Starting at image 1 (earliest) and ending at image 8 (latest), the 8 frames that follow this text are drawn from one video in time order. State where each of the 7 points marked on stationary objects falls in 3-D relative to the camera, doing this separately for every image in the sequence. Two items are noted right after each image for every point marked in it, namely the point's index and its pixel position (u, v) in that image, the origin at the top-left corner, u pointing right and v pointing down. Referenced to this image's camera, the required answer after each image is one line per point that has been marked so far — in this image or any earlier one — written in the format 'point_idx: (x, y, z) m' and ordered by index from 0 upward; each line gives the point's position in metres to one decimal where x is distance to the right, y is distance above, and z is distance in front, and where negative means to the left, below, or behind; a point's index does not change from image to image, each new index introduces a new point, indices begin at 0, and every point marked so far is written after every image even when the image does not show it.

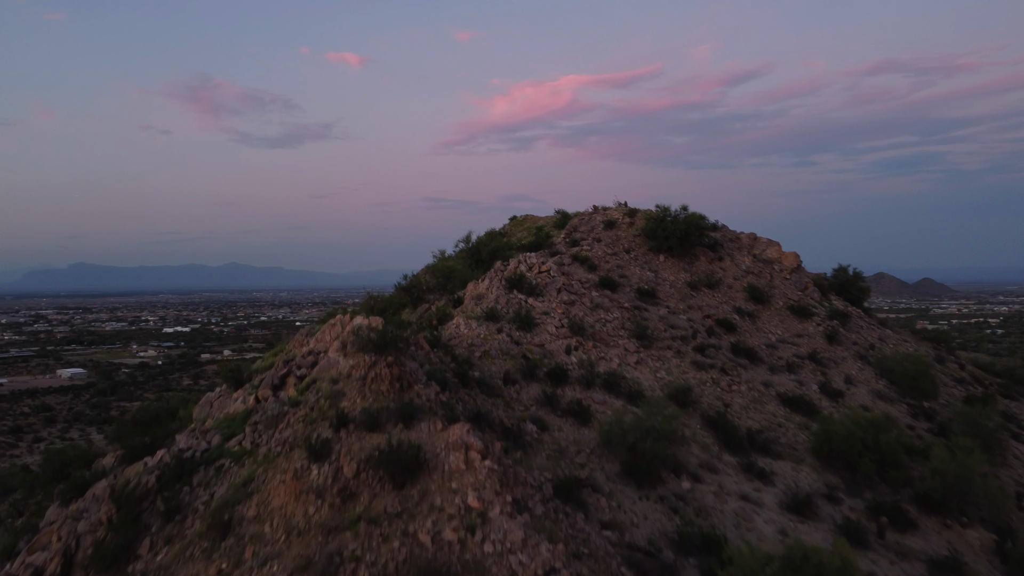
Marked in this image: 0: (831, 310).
0: (+4.9, -0.3, +12.2) m
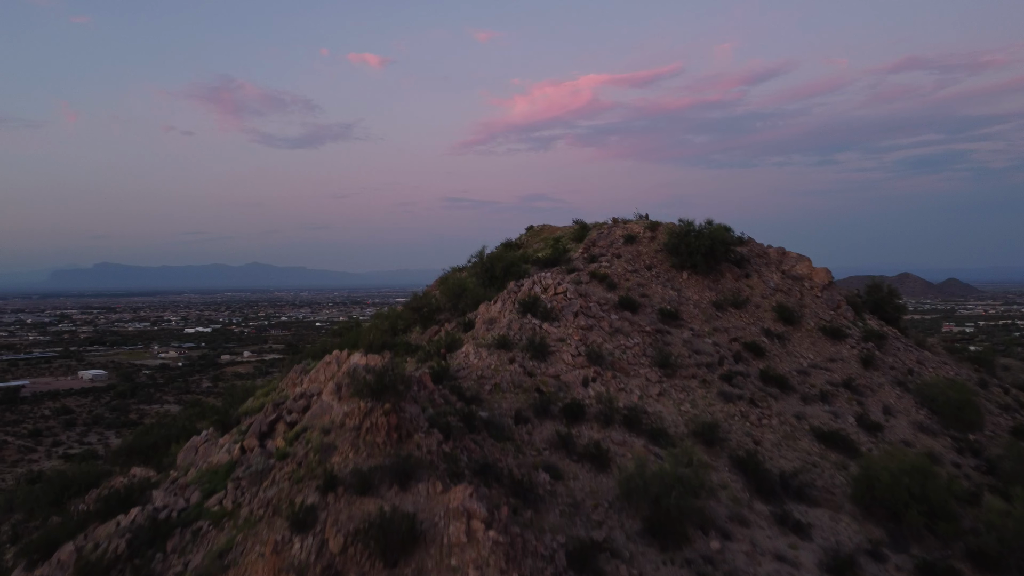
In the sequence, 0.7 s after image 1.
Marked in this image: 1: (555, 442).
0: (+5.1, -0.6, +11.4) m
1: (+0.4, -1.3, +6.8) m
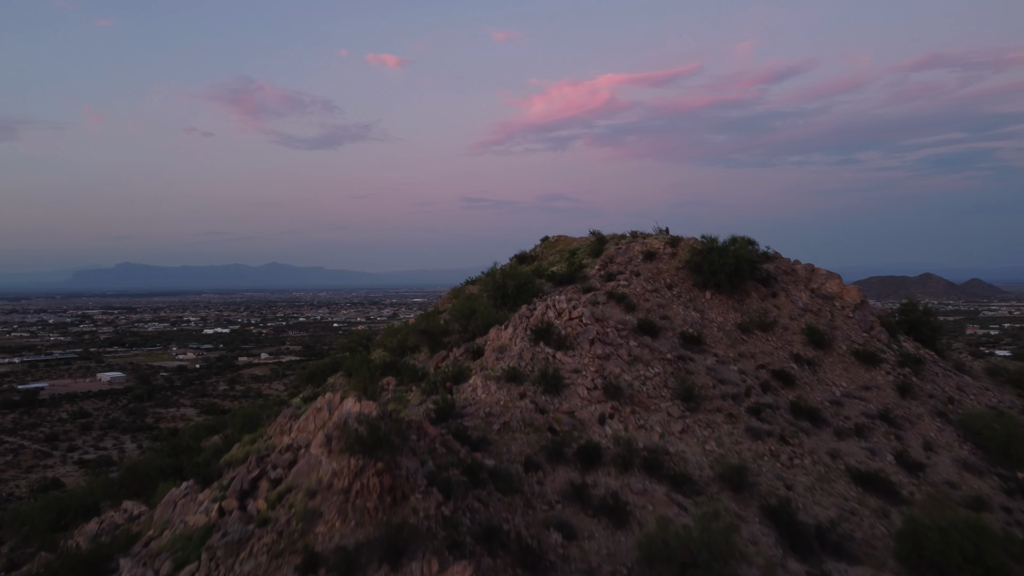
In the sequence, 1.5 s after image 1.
0: (+5.2, -0.9, +10.7) m
1: (+0.4, -1.6, +6.2) m
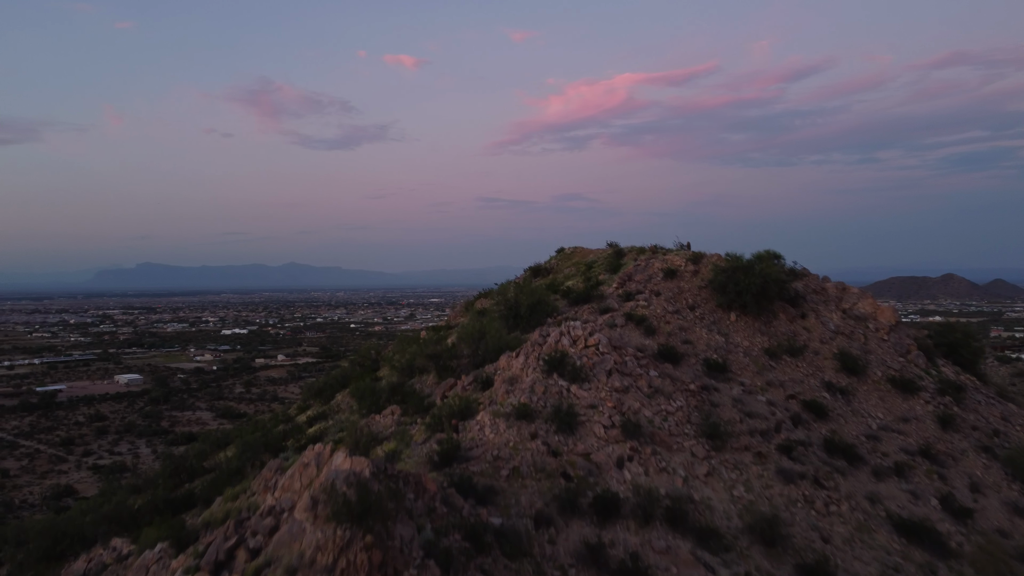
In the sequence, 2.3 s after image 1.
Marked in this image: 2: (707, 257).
0: (+5.4, -1.2, +10.0) m
1: (+0.5, -1.9, +5.6) m
2: (+2.9, +0.4, +11.7) m
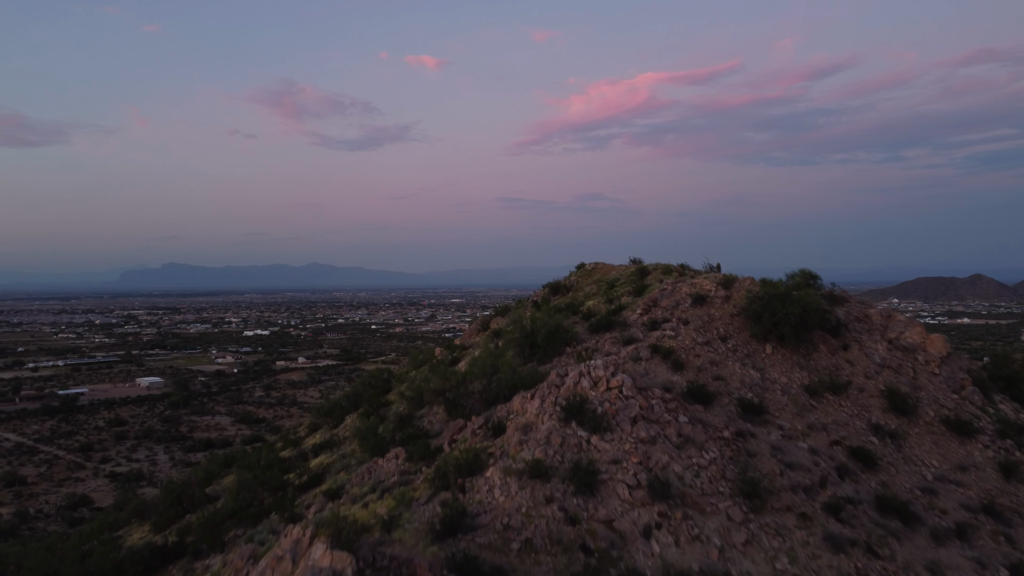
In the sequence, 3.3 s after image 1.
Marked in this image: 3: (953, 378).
0: (+5.6, -1.5, +9.1) m
1: (+0.6, -2.2, +4.8) m
2: (+3.1, +0.1, +10.9) m
3: (+5.4, -1.1, +9.7) m
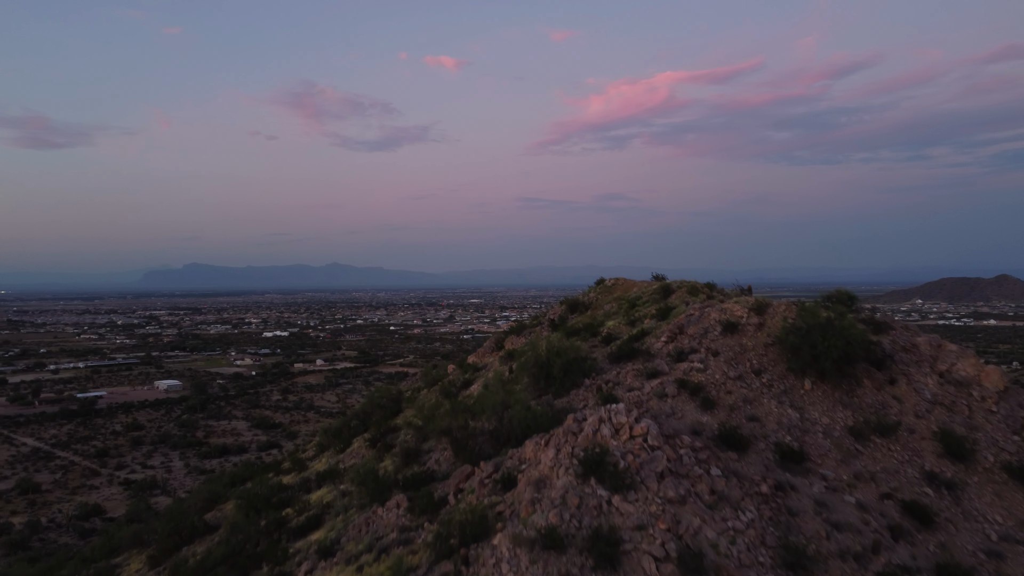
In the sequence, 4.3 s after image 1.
0: (+5.7, -1.9, +8.2) m
1: (+0.6, -2.6, +4.0) m
2: (+3.3, -0.2, +10.0) m
3: (+5.5, -1.4, +8.8) m
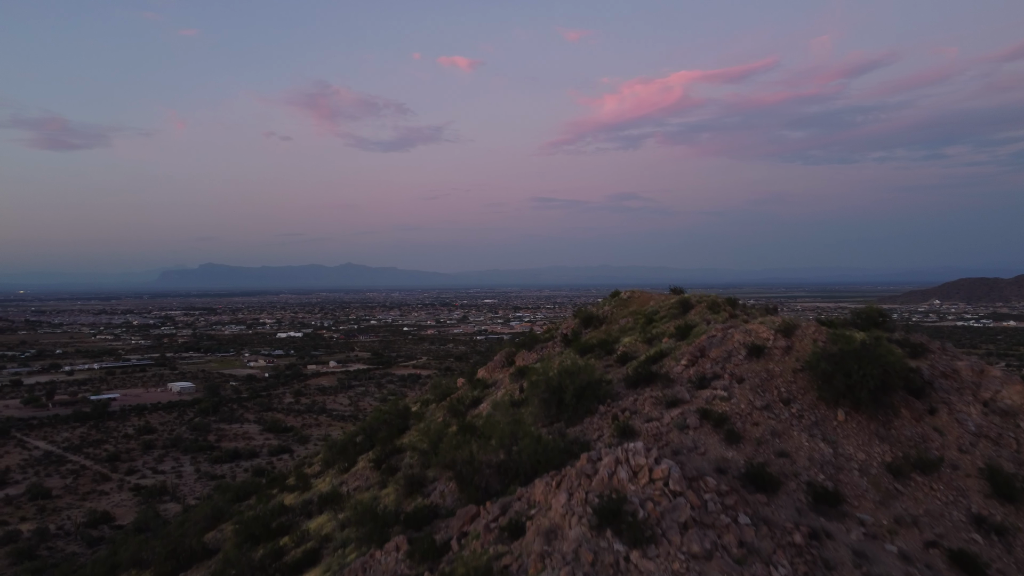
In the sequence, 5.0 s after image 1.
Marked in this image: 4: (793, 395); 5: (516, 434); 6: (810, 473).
0: (+5.8, -2.1, +7.5) m
1: (+0.6, -2.8, +3.4) m
2: (+3.4, -0.5, +9.4) m
3: (+5.6, -1.6, +8.1) m
4: (+2.9, -1.1, +8.3) m
5: (+0.1, -1.5, +8.4) m
6: (+2.7, -1.7, +7.3) m
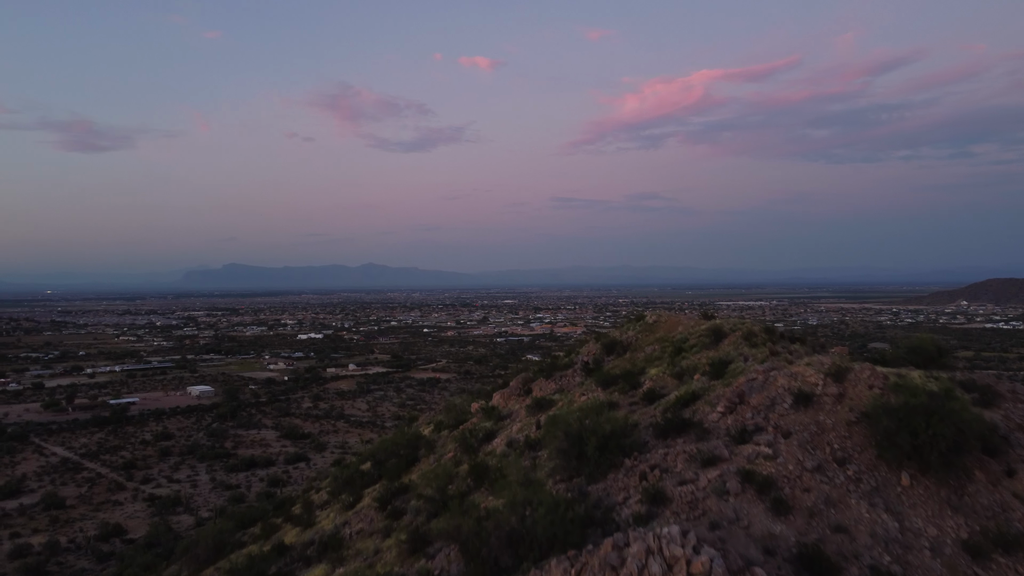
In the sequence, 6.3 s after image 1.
0: (+5.9, -2.5, +6.3) m
1: (+0.6, -3.2, +2.4) m
2: (+3.5, -0.8, +8.3) m
3: (+5.7, -2.0, +6.9) m
4: (+3.1, -1.5, +7.3) m
5: (+0.2, -1.9, +7.4) m
6: (+2.8, -2.1, +6.3) m
